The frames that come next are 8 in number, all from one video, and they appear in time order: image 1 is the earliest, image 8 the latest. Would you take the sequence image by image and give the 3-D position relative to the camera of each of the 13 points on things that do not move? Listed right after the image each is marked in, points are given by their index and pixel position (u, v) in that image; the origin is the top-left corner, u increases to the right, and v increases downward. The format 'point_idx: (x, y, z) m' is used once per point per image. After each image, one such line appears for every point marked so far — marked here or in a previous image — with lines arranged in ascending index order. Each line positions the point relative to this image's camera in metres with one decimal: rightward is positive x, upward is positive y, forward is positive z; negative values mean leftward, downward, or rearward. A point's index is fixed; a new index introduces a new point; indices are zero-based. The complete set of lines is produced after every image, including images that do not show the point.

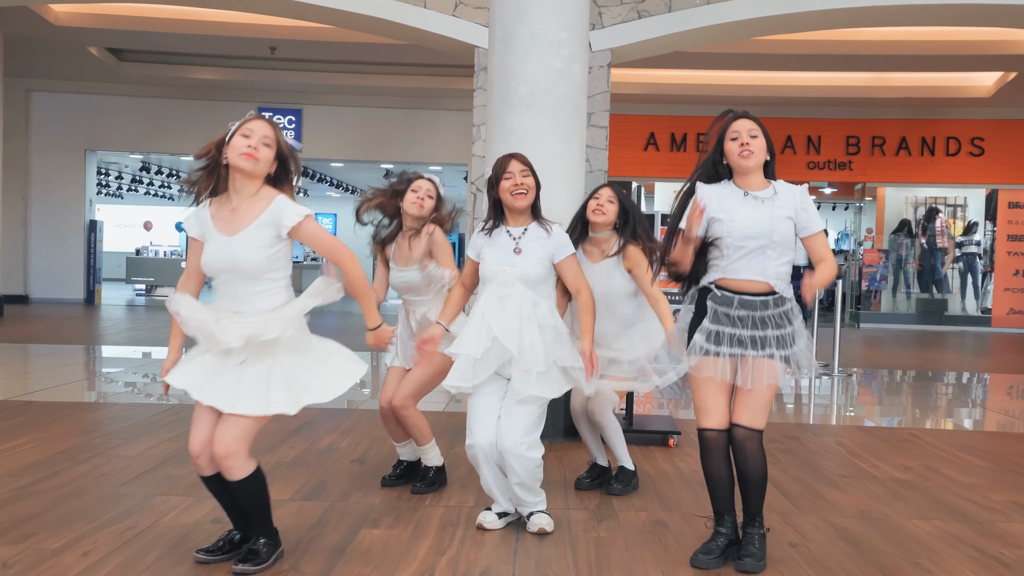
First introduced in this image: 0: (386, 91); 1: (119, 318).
0: (-1.3, +2.1, +10.9) m
1: (-3.8, -0.3, +9.9) m
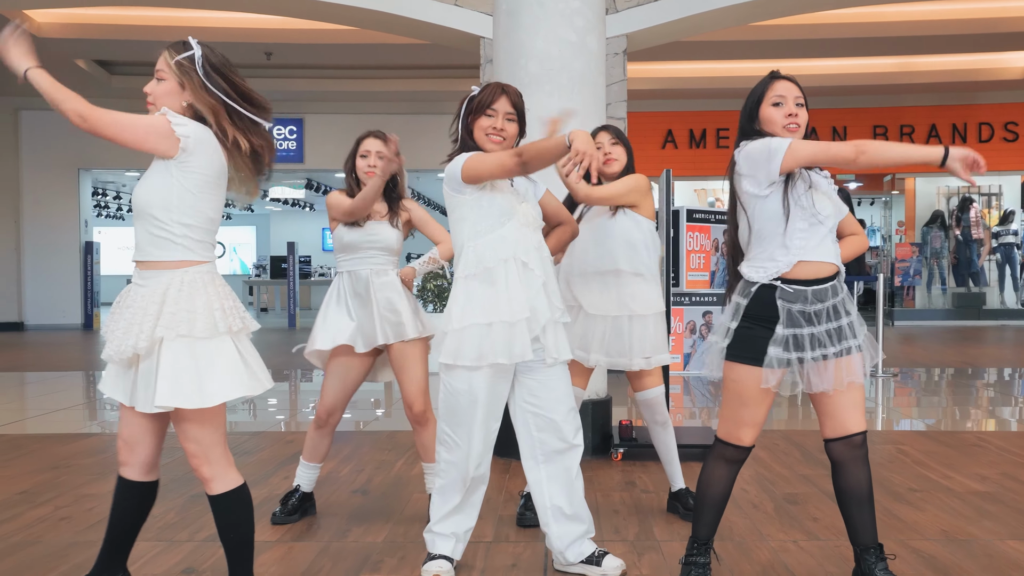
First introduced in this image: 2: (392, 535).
0: (-1.3, +1.9, +10.5) m
1: (-3.7, -0.5, +9.6) m
2: (-0.3, -0.7, +2.7) m
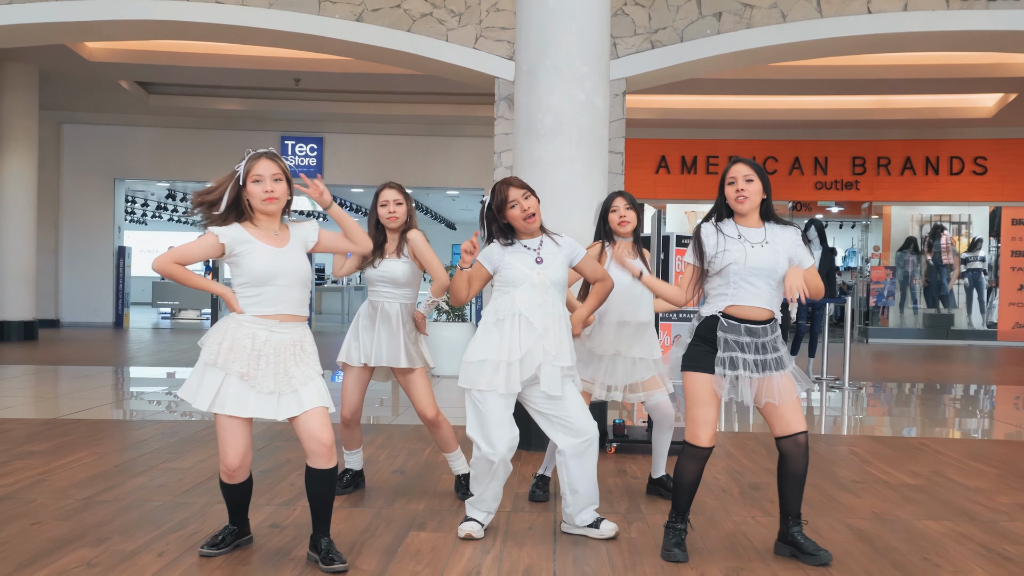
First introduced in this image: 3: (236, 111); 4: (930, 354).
0: (-1.2, +1.9, +11.2) m
1: (-3.7, -0.5, +10.2) m
2: (-0.3, -0.7, +3.4) m
3: (-3.0, +1.9, +11.1) m
4: (+4.2, -0.7, +10.3) m
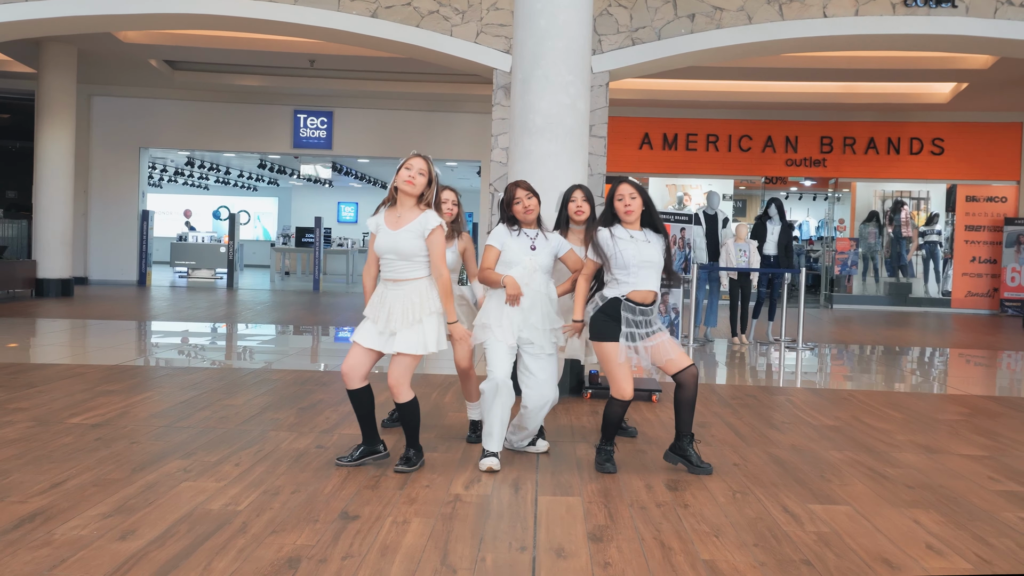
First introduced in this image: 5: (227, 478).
0: (-1.3, +2.3, +11.9) m
1: (-3.7, -0.1, +11.0) m
2: (-0.3, -0.6, +4.2) m
3: (-3.1, +2.4, +11.8) m
4: (+4.1, -0.3, +11.2) m
5: (-1.0, -0.6, +3.4) m
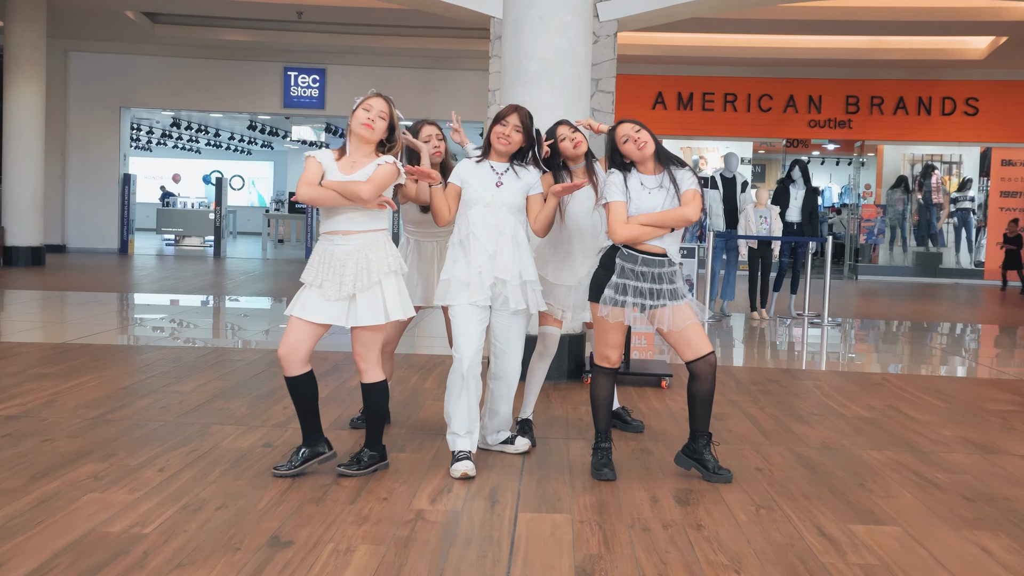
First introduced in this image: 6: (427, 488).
0: (-1.2, +2.6, +11.3) m
1: (-3.7, +0.2, +10.4) m
2: (-0.4, -0.5, +3.6) m
3: (-3.0, +2.7, +11.2) m
4: (+4.2, 0.0, +10.5) m
5: (-1.0, -0.6, +2.8) m
6: (-0.2, -0.6, +2.9) m
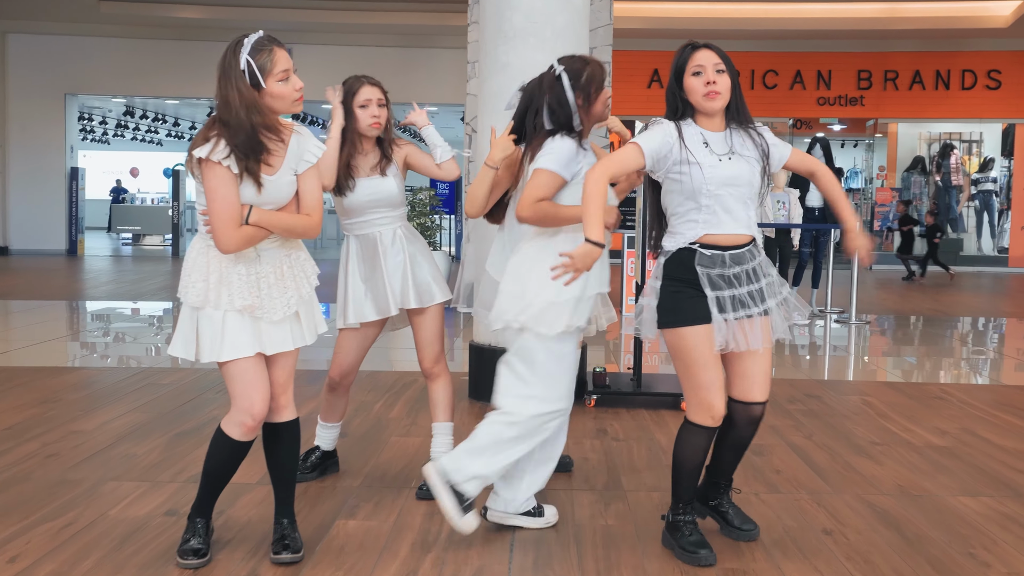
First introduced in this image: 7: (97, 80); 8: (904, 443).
0: (-1.4, +2.6, +10.4) m
1: (-3.8, +0.2, +9.6) m
2: (-0.4, -0.5, +2.8) m
3: (-3.2, +2.7, +10.3) m
4: (+4.0, +0.1, +9.7) m
5: (-1.0, -0.6, +2.0) m
6: (-0.3, -0.6, +2.1) m
7: (-4.4, +2.2, +11.0) m
8: (+1.3, -0.5, +3.3) m
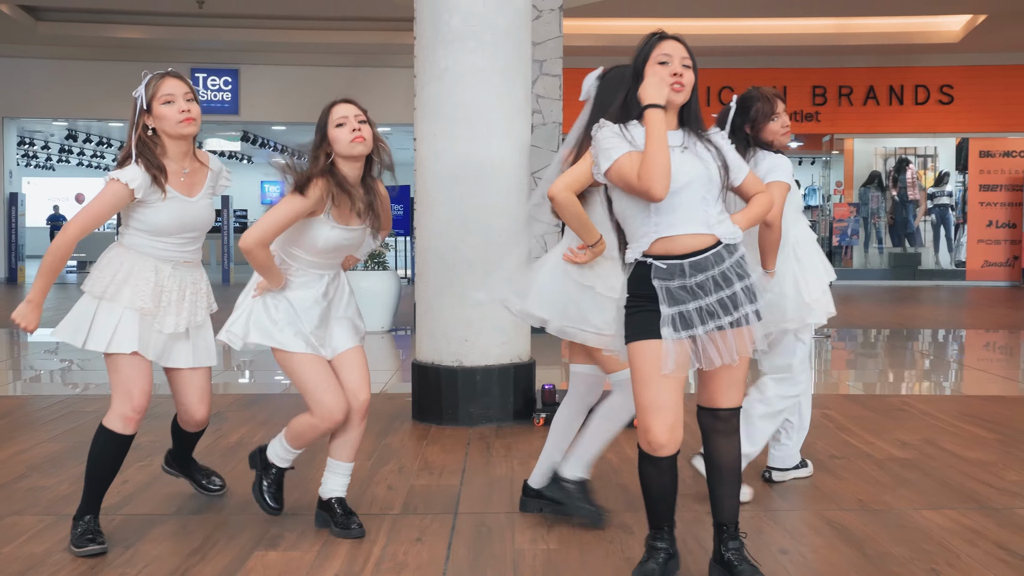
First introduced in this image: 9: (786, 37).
0: (-1.8, +2.4, +10.2) m
1: (-4.2, -0.1, +9.3) m
2: (-0.6, -0.6, +2.6) m
3: (-3.6, +2.4, +10.1) m
4: (+3.6, -0.1, +9.7) m
5: (-1.2, -0.6, +1.8) m
6: (-0.4, -0.6, +1.9) m
7: (-4.9, +1.9, +10.7) m
8: (+1.1, -0.5, +3.2) m
9: (+2.6, +2.3, +9.4) m
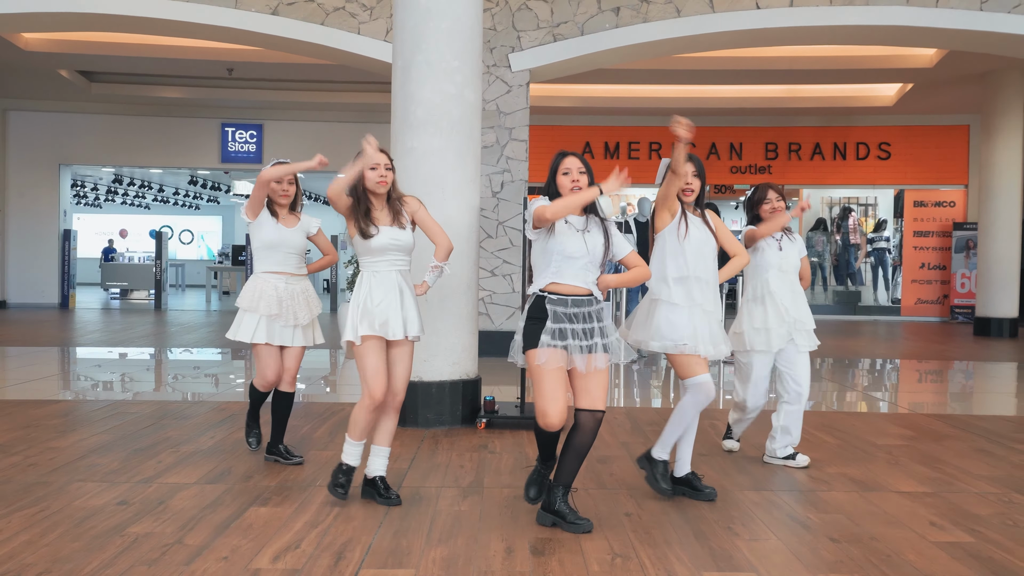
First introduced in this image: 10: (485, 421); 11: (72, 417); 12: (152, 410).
0: (-1.8, +2.1, +11.3) m
1: (-4.2, -0.4, +10.3) m
2: (-0.8, -0.7, +3.5) m
3: (-3.6, +2.1, +11.2) m
4: (+3.6, -0.4, +10.5) m
5: (-1.4, -0.7, +2.7) m
6: (-0.7, -0.7, +2.8) m
7: (-4.9, +1.6, +11.8) m
8: (+0.9, -0.7, +4.0) m
9: (+2.6, +2.0, +10.3) m
10: (-0.1, -0.6, +4.4) m
11: (-2.0, -0.6, +4.6) m
12: (-1.7, -0.6, +4.8) m
